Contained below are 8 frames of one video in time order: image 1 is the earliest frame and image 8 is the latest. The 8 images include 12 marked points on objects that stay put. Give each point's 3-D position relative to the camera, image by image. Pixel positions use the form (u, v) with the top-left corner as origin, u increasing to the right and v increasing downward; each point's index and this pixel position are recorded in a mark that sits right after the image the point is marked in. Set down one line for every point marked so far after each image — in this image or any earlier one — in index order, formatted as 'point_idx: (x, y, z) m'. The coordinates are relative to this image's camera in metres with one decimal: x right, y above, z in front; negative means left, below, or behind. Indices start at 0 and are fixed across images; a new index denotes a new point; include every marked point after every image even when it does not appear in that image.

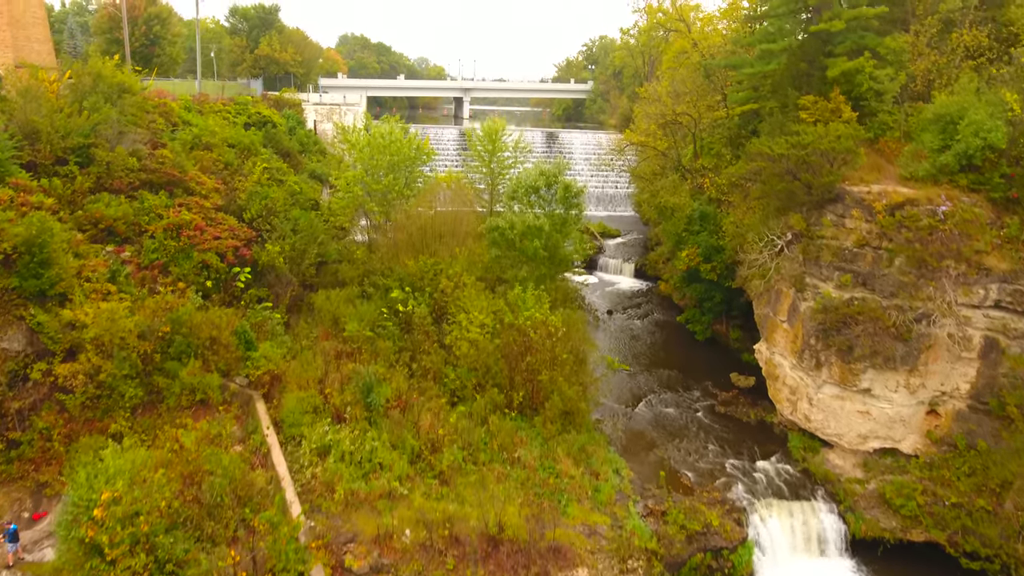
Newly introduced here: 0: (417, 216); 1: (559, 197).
0: (-3.5, +2.5, +19.0) m
1: (+1.6, +3.0, +17.4) m
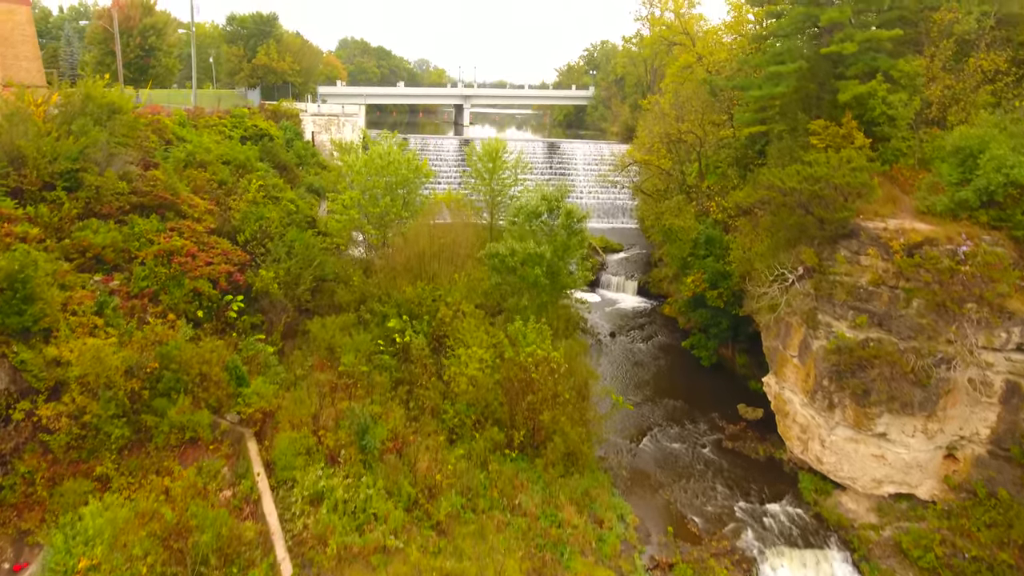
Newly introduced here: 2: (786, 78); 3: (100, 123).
0: (-3.4, +1.6, +18.5) m
1: (+1.6, +2.1, +16.9) m
2: (+8.3, +6.4, +15.9) m
3: (-15.1, +5.9, +19.1) m
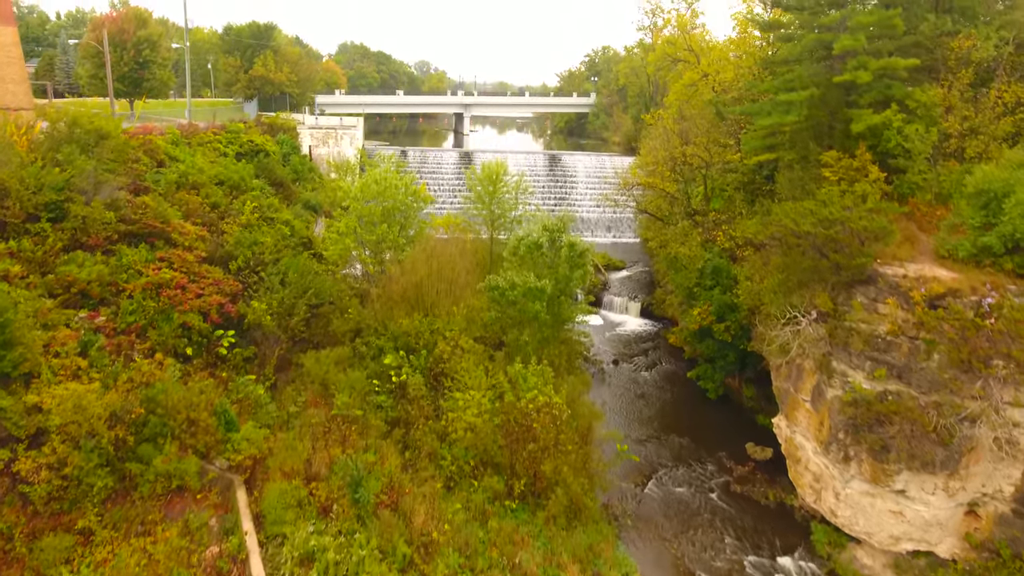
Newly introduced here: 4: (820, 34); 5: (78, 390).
0: (-3.4, +0.6, +18.0) m
1: (+1.6, +1.0, +16.3) m
2: (+8.4, +5.3, +15.3) m
3: (-15.1, +4.8, +18.5) m
4: (+8.8, +7.3, +15.0) m
5: (-10.6, -2.5, +12.8) m
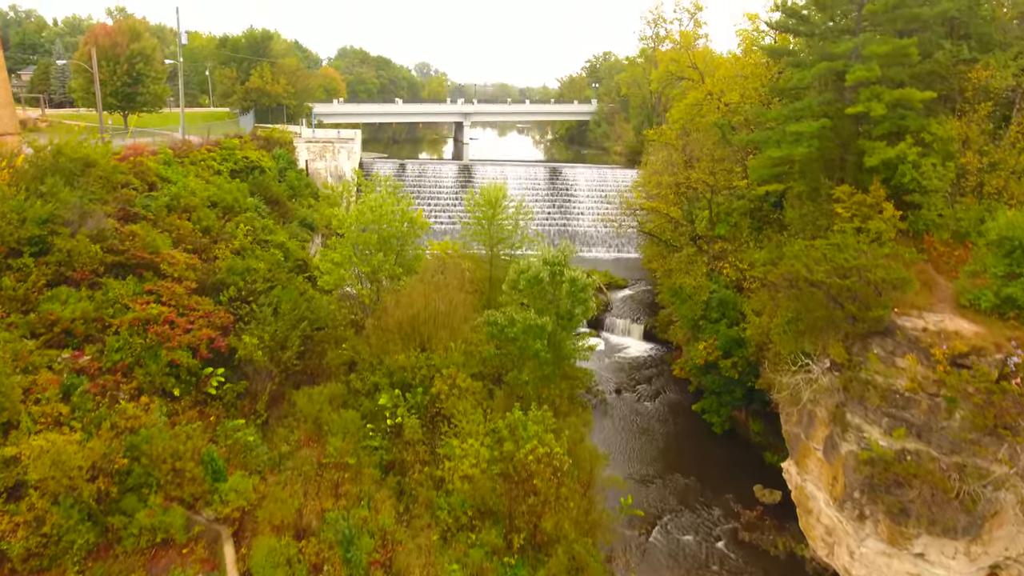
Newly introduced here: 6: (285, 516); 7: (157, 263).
0: (-3.5, -0.5, +17.4) m
1: (+1.6, -0.1, +15.7) m
2: (+8.3, +4.2, +14.7) m
3: (-15.1, +3.7, +18.0) m
4: (+8.8, +6.2, +14.4) m
5: (-10.7, -3.6, +12.3) m
6: (-5.6, -5.6, +12.8) m
7: (-12.1, +0.8, +17.8) m
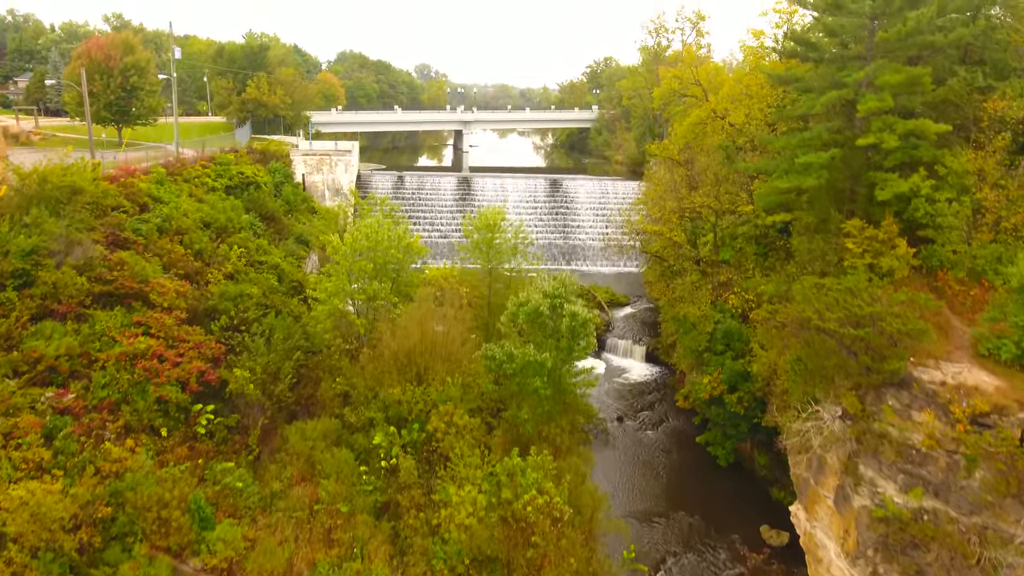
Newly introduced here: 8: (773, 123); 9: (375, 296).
0: (-3.5, -1.5, +16.9) m
1: (+1.5, -1.1, +15.2) m
2: (+8.3, +3.2, +14.2) m
3: (-15.1, +2.8, +17.5) m
4: (+8.8, +5.2, +13.9) m
5: (-10.7, -4.6, +11.8) m
6: (-5.6, -6.6, +12.3) m
7: (-12.1, -0.1, +17.3) m
8: (+9.8, +6.3, +19.7) m
9: (-4.8, -0.3, +18.4) m
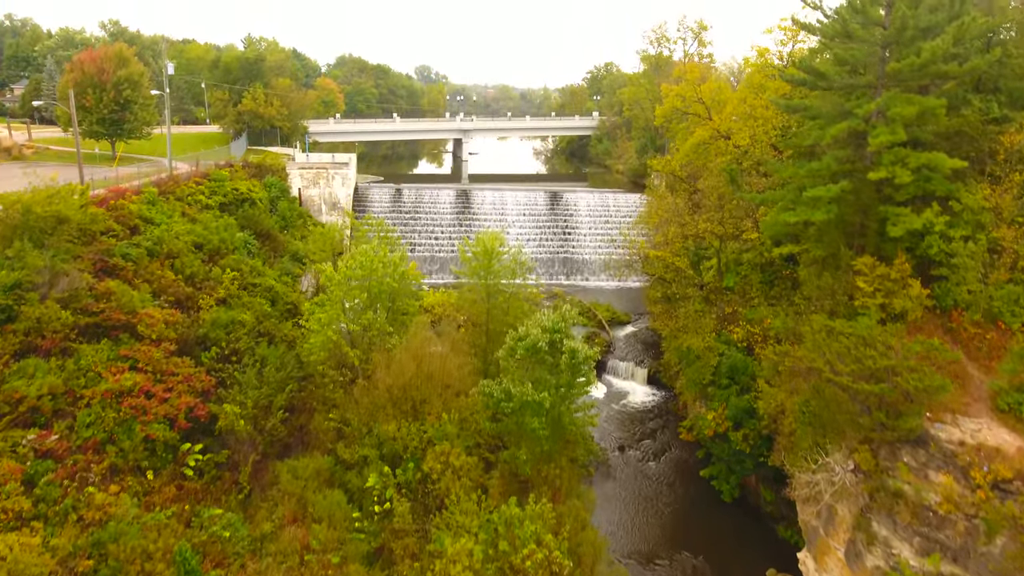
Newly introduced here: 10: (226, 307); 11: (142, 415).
0: (-3.5, -2.5, +16.5) m
1: (+1.5, -2.1, +14.8) m
2: (+8.2, +2.2, +13.7) m
3: (-15.2, +1.8, +17.0) m
4: (+8.7, +4.2, +13.4) m
5: (-10.8, -5.6, +11.4) m
6: (-5.7, -7.6, +11.9) m
7: (-12.2, -1.1, +16.8) m
8: (+9.8, +5.3, +19.2) m
9: (-4.9, -1.3, +17.9) m
10: (-10.8, -0.7, +19.8) m
11: (-10.5, -3.6, +14.9) m
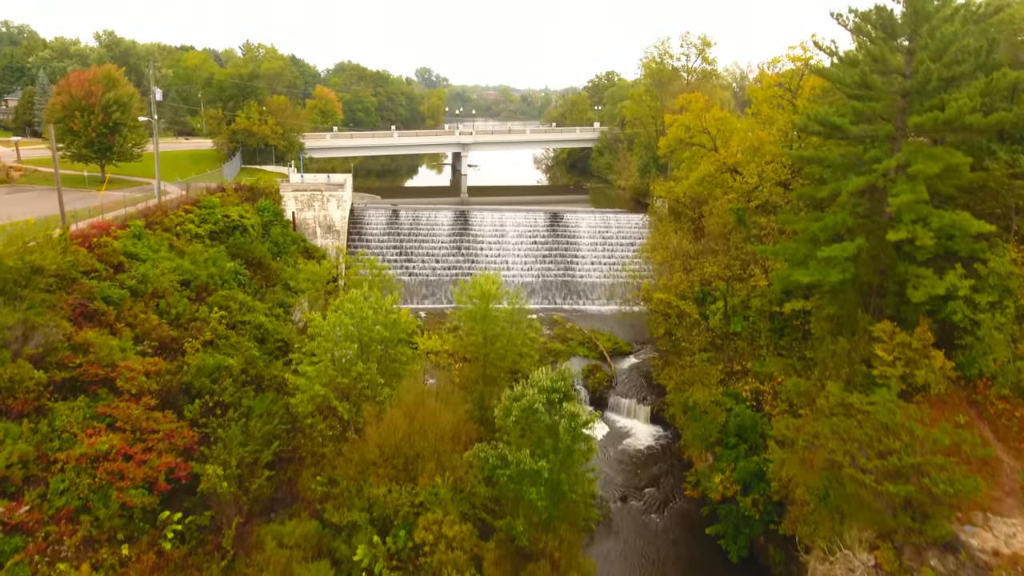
0: (-3.6, -4.1, +15.7) m
1: (+1.4, -3.7, +14.0) m
2: (+8.1, +0.6, +12.9) m
3: (-15.3, +0.2, +16.3) m
4: (+8.6, +2.6, +12.5) m
5: (-10.9, -7.2, +10.6) m
6: (-5.8, -9.2, +11.1) m
7: (-12.2, -2.7, +16.1) m
8: (+9.7, +3.7, +18.4) m
9: (-4.9, -2.9, +17.2) m
10: (-10.9, -2.3, +19.1) m
11: (-10.6, -5.2, +14.1) m
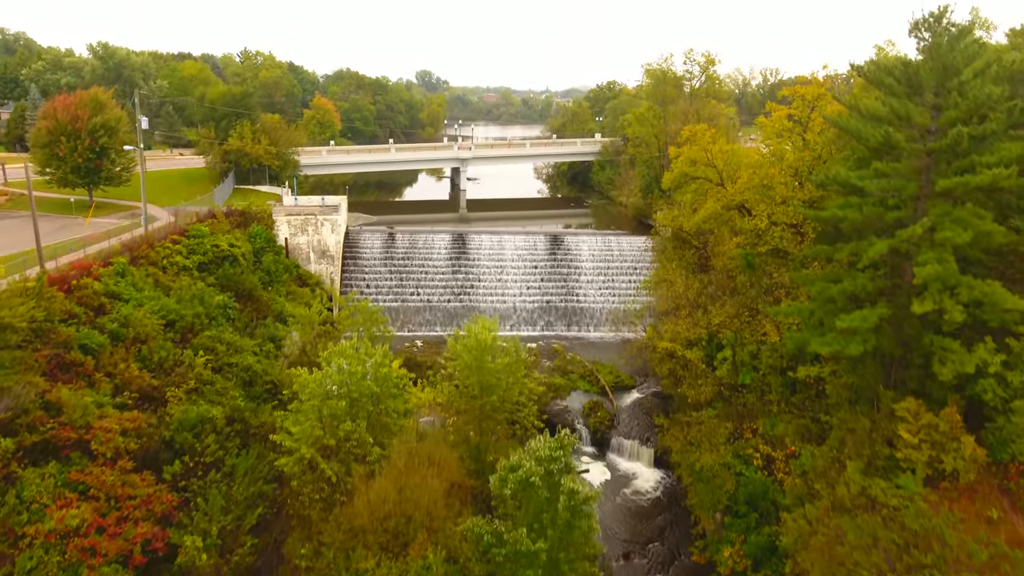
0: (-3.7, -5.7, +14.8) m
1: (+1.3, -5.3, +13.1) m
2: (+8.0, -1.0, +12.0) m
3: (-15.4, -1.5, +15.5) m
4: (+8.5, +1.0, +11.6) m
5: (-11.0, -8.8, +9.8) m
6: (-5.9, -10.8, +10.3) m
7: (-12.3, -4.4, +15.2) m
8: (+9.6, +2.0, +17.5) m
9: (-5.0, -4.5, +16.3) m
10: (-11.0, -3.9, +18.2) m
11: (-10.7, -6.9, +13.3) m
